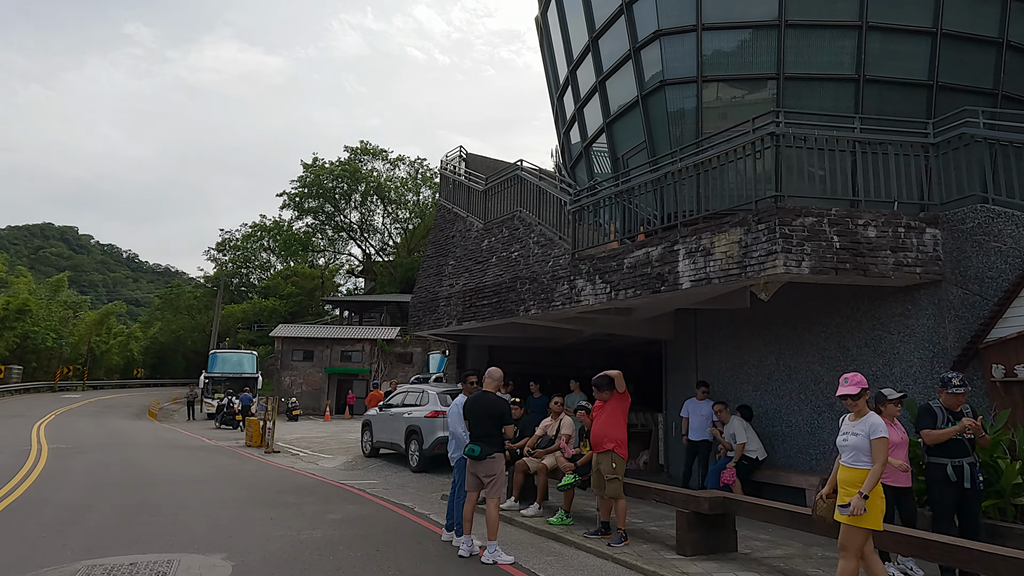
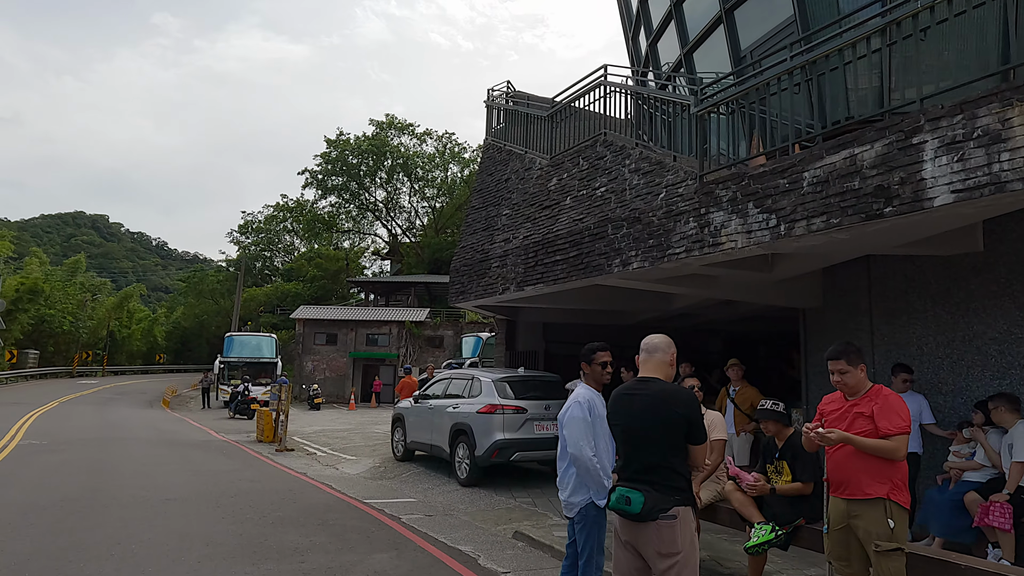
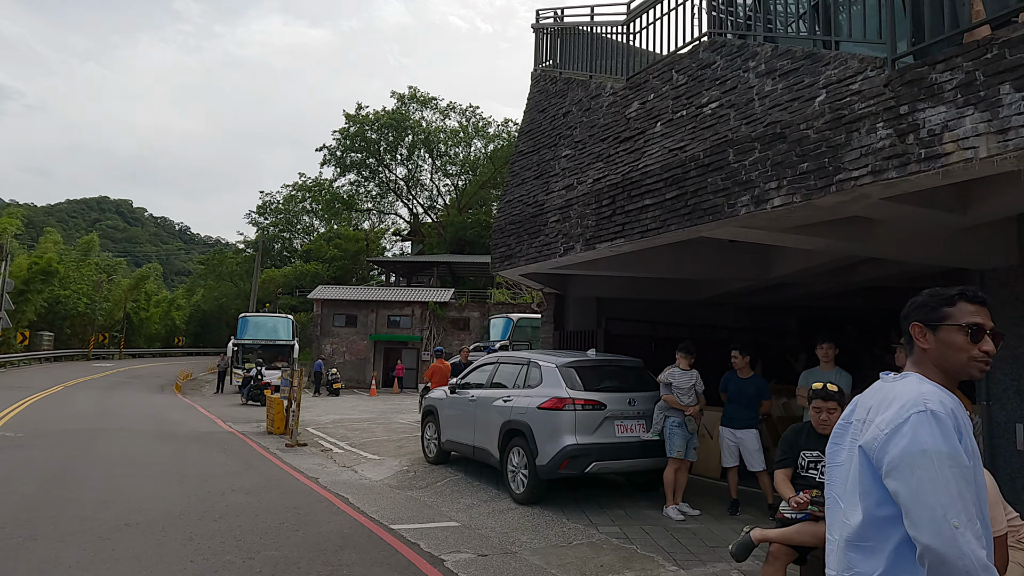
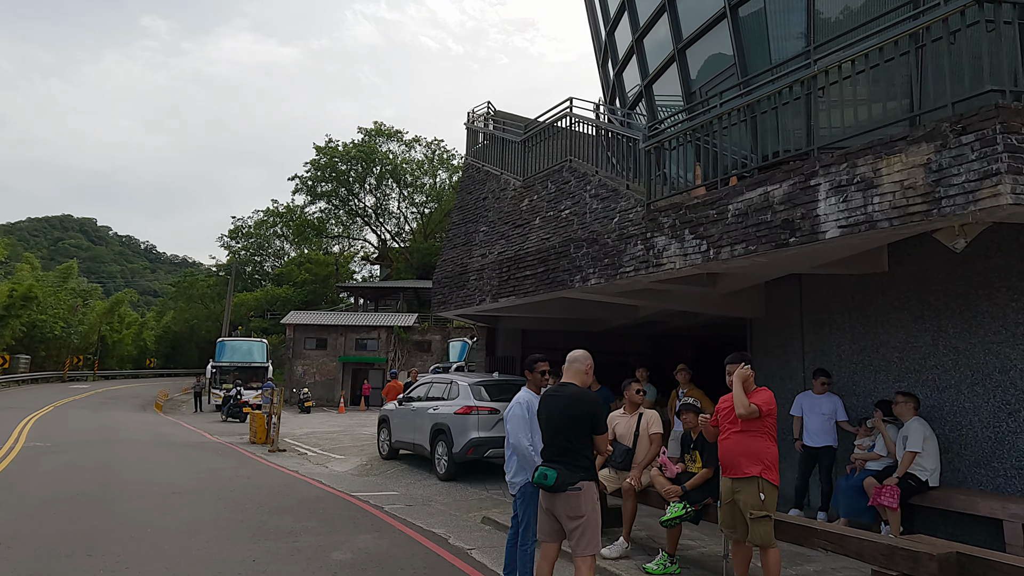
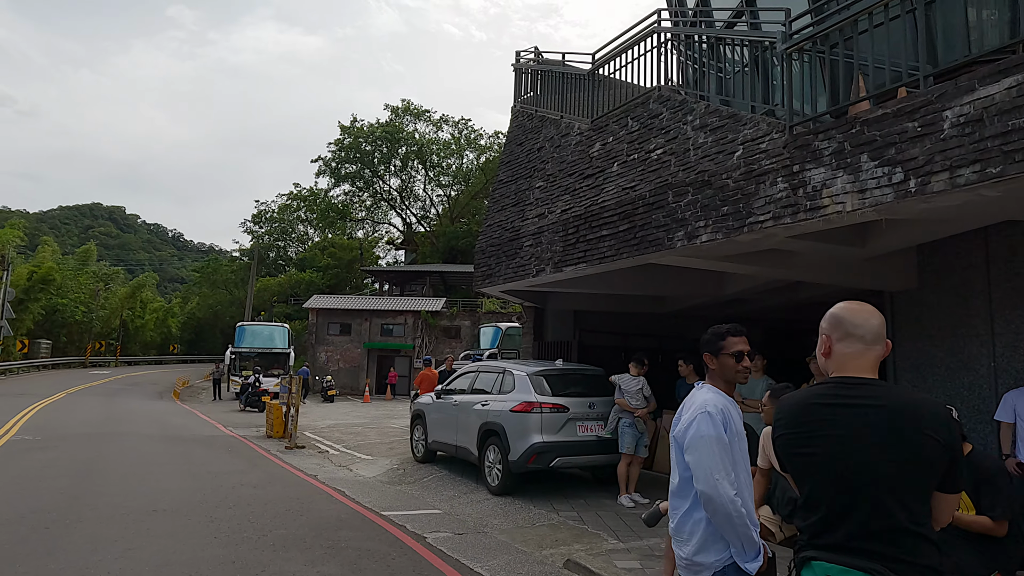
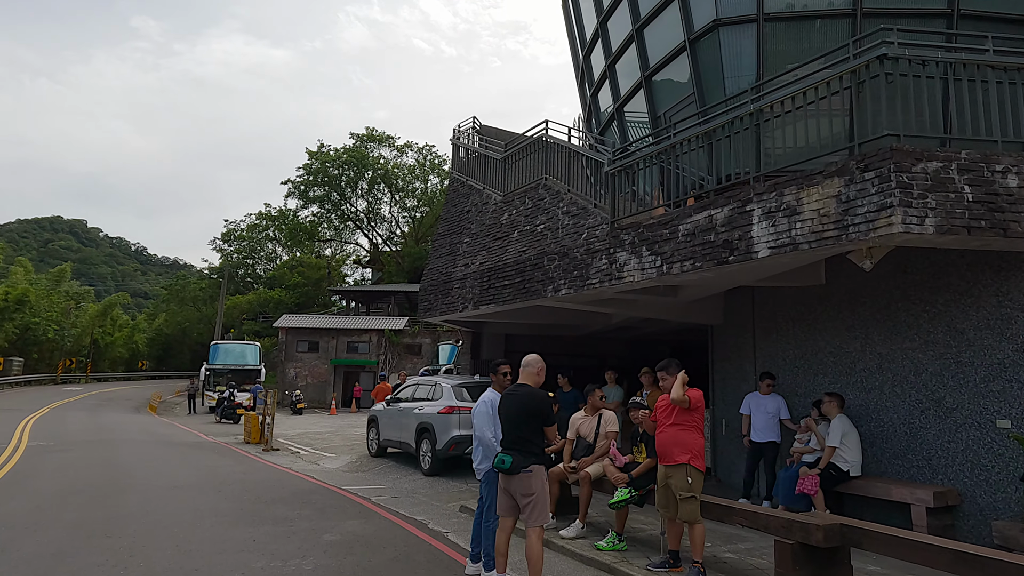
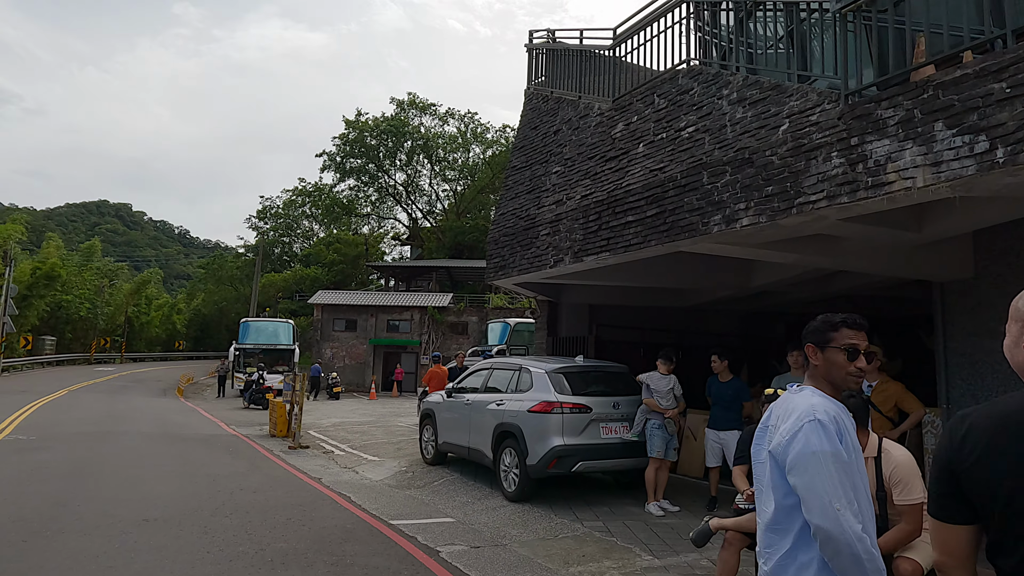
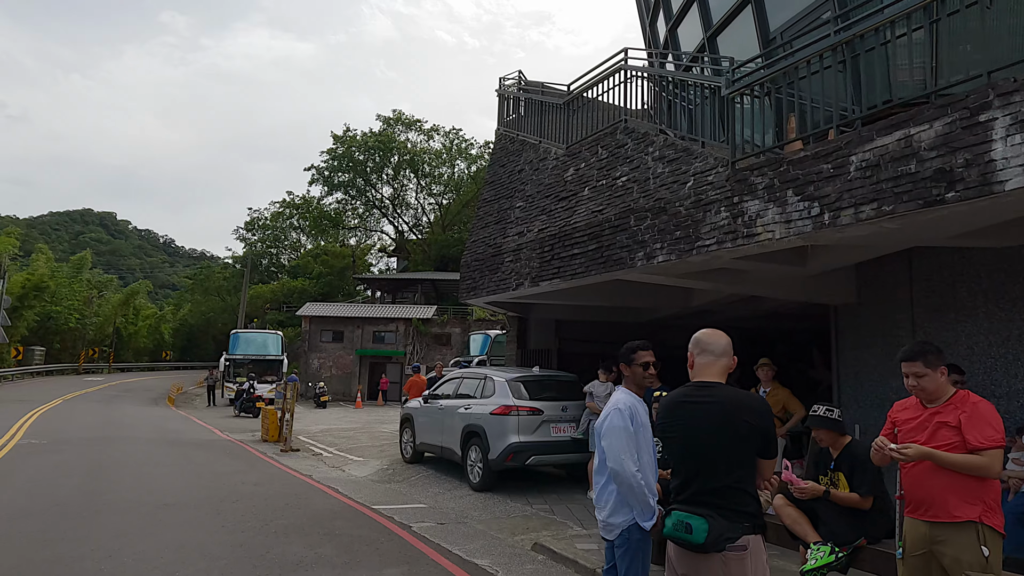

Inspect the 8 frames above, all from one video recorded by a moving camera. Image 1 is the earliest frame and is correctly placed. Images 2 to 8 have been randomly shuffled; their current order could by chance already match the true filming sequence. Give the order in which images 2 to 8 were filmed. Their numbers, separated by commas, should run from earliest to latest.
6, 4, 2, 8, 5, 7, 3
